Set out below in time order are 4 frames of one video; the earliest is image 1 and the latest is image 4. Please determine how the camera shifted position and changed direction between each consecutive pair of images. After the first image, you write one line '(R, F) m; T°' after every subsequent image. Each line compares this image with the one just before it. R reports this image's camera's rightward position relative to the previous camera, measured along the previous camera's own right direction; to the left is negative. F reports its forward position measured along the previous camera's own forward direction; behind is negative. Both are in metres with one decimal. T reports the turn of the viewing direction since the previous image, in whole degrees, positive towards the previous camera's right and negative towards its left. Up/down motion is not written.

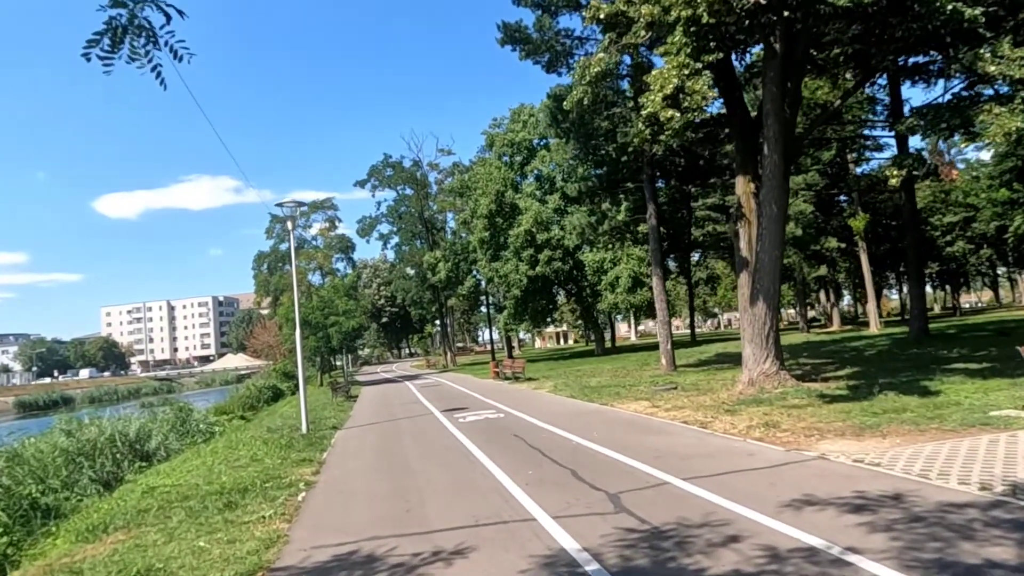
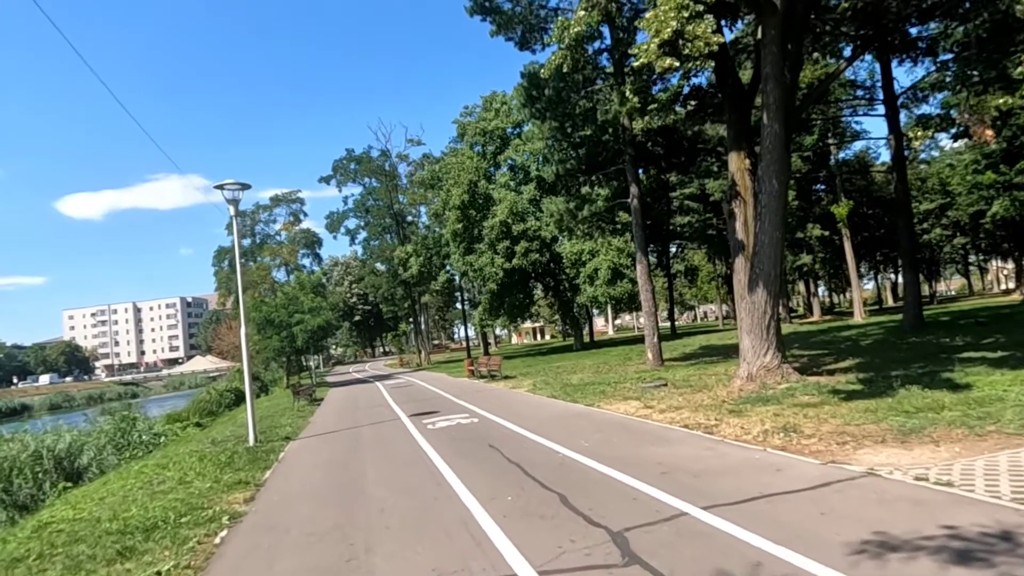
(0.0, +1.7) m; +2°
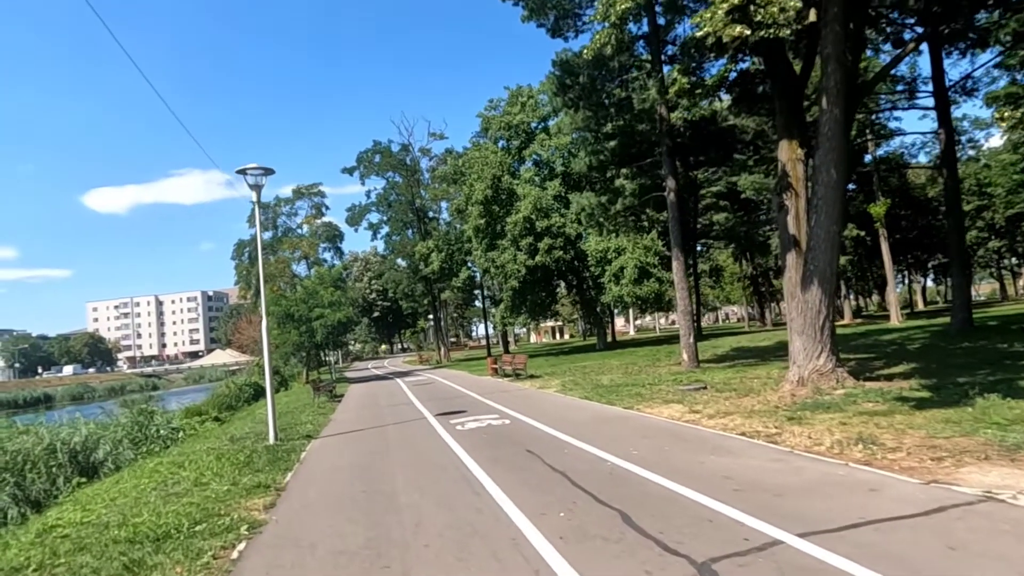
(-0.3, +0.8) m; -1°
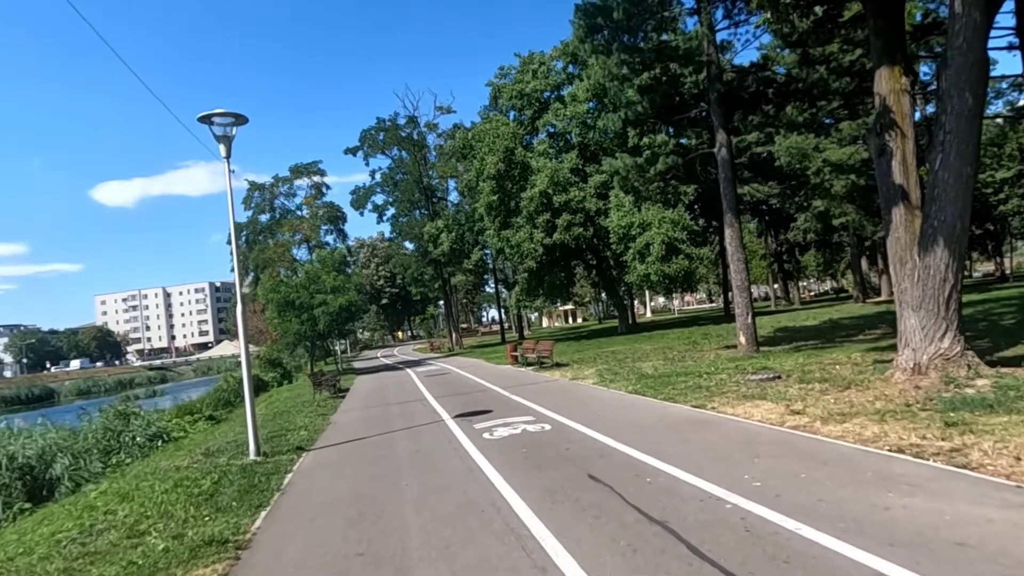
(-0.5, +2.9) m; -1°
